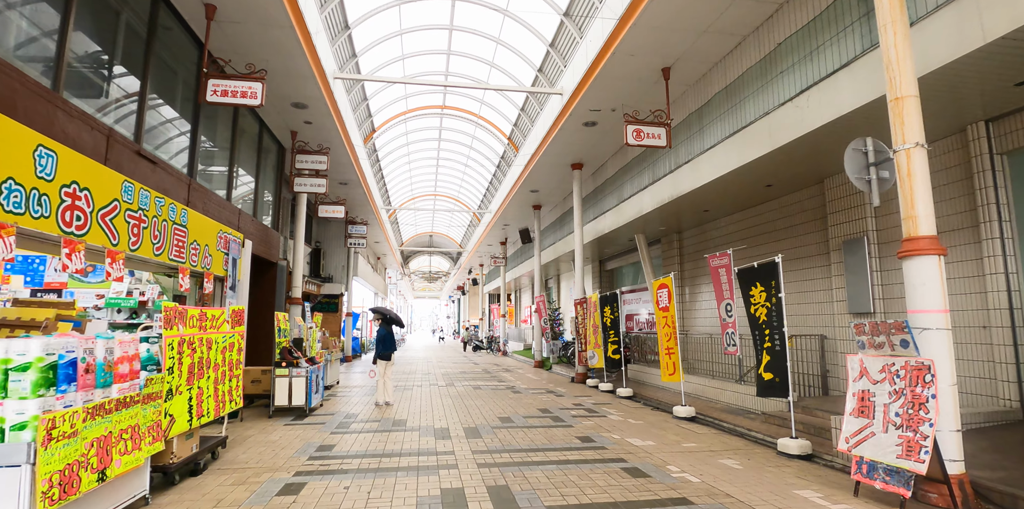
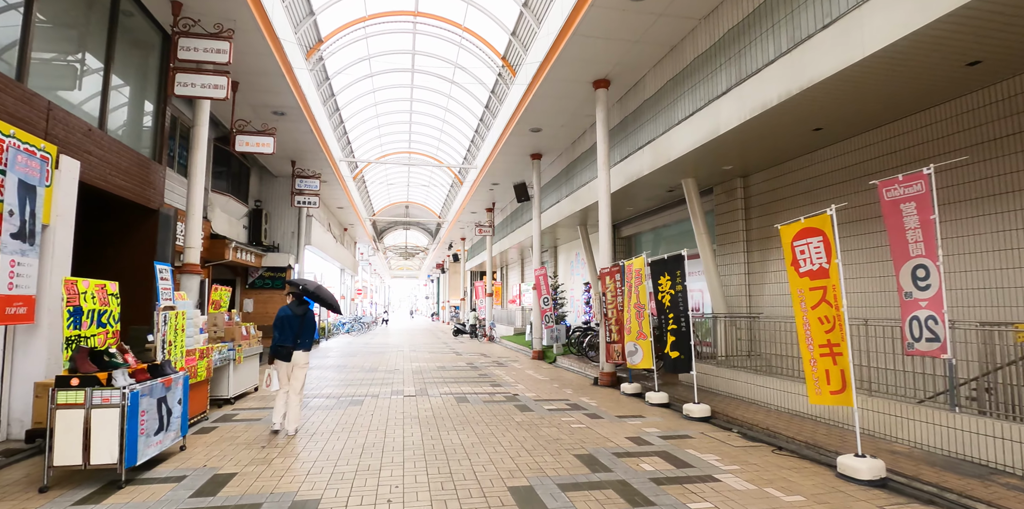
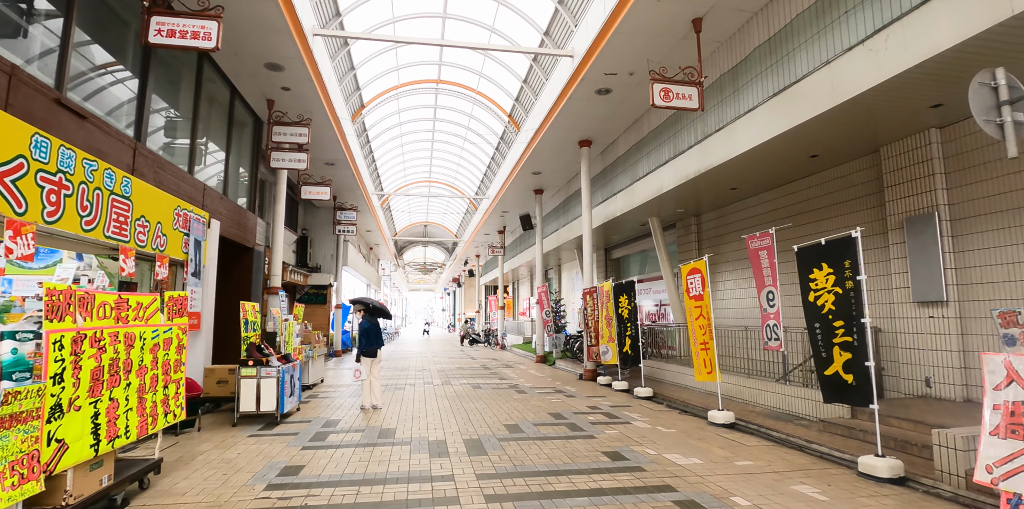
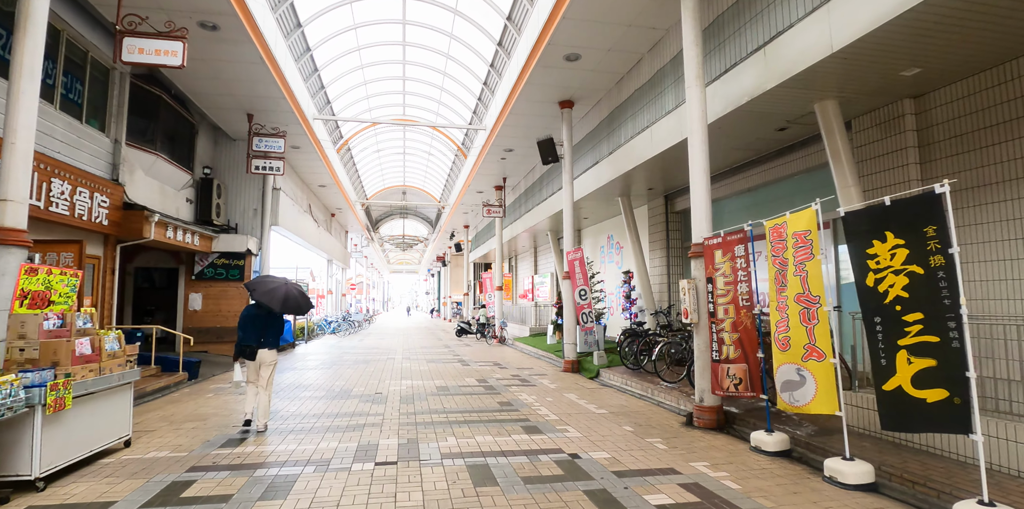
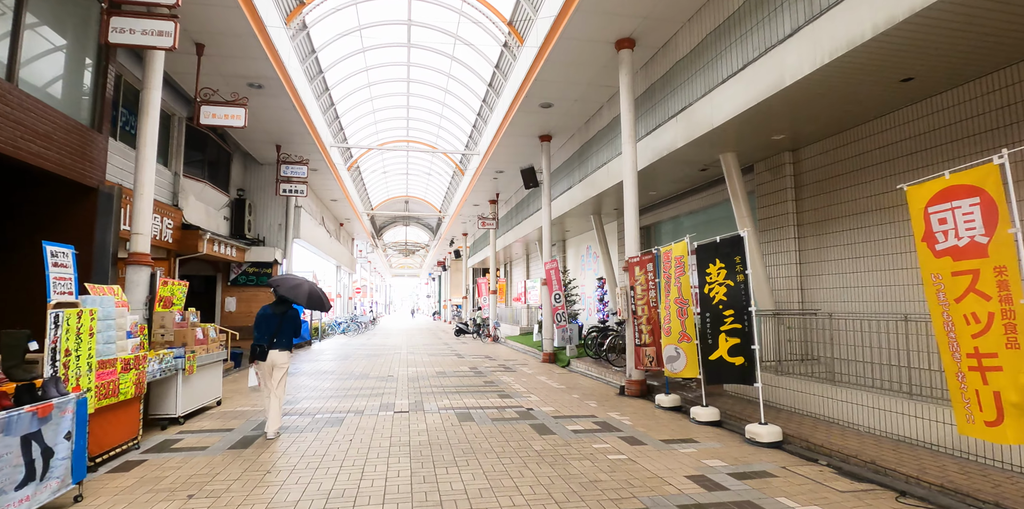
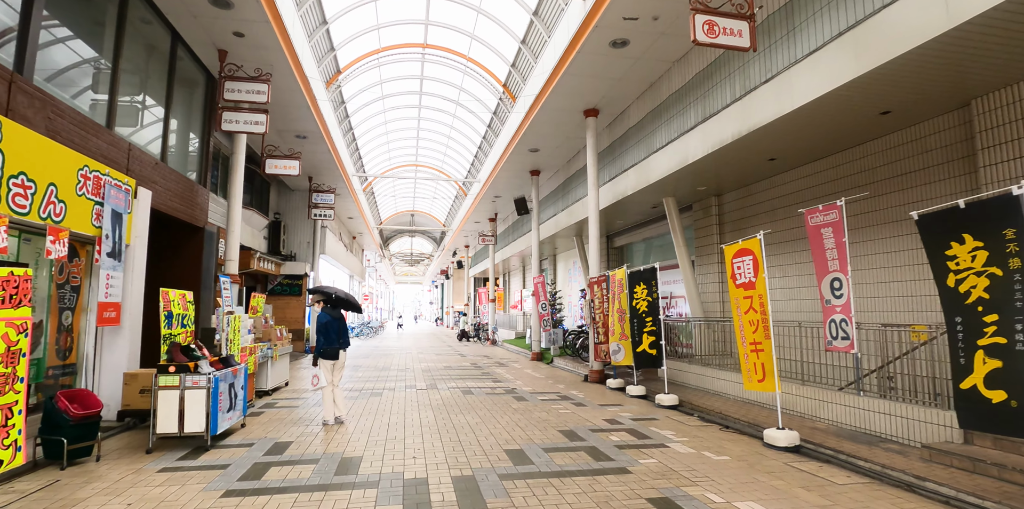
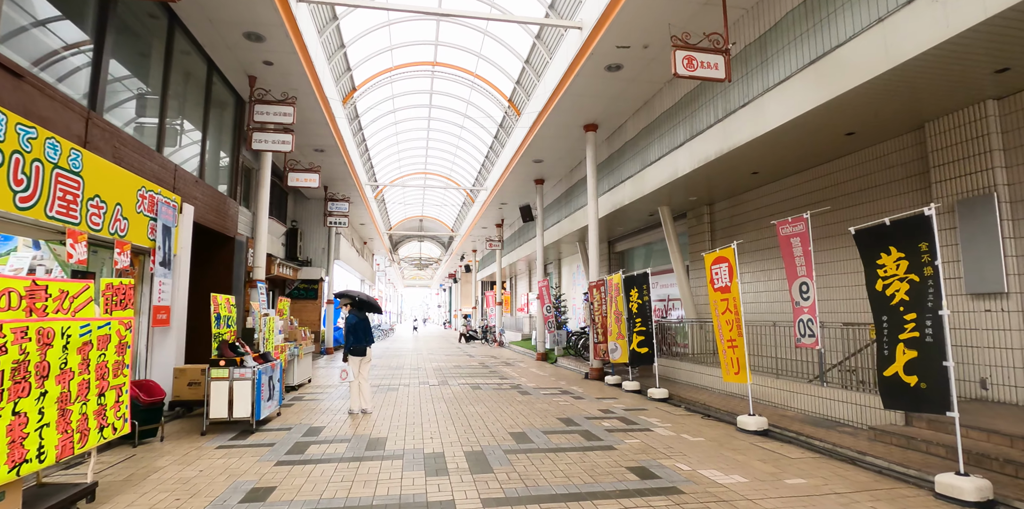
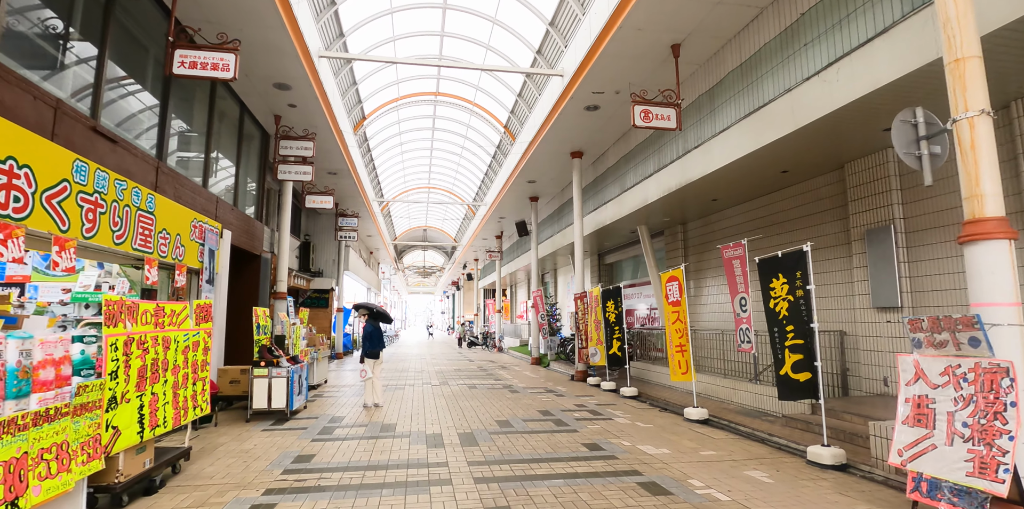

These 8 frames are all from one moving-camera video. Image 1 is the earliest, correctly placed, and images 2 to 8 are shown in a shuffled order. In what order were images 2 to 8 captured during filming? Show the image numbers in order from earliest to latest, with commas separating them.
8, 3, 7, 6, 2, 5, 4
